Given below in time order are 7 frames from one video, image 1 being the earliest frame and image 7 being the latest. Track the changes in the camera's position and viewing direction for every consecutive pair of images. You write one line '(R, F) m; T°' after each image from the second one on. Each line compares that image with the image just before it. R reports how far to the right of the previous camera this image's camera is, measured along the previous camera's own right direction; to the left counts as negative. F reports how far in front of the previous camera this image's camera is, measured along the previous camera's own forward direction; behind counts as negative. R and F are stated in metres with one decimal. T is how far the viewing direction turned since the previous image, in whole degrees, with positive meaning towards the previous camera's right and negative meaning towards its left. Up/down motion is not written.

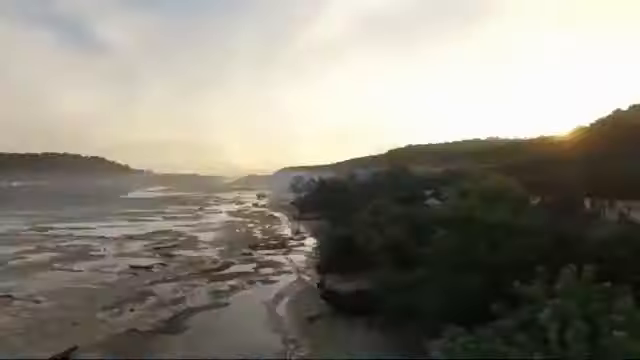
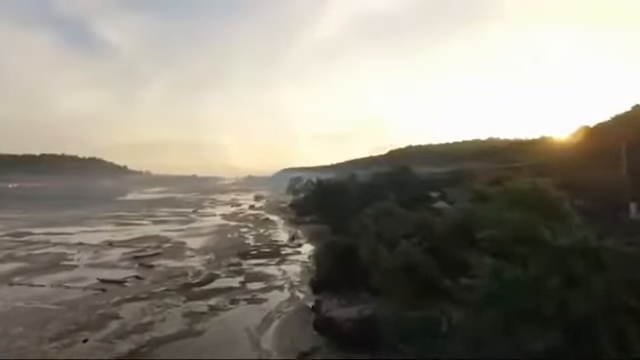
(+0.1, +3.8) m; 0°
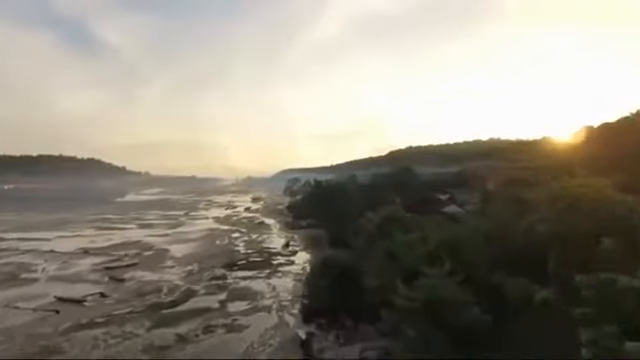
(+0.2, +4.0) m; 0°
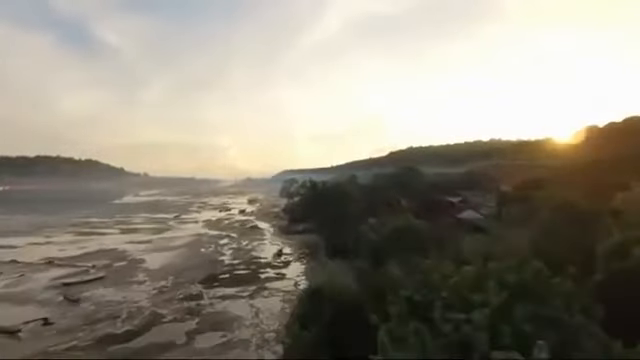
(+0.2, +4.4) m; 0°
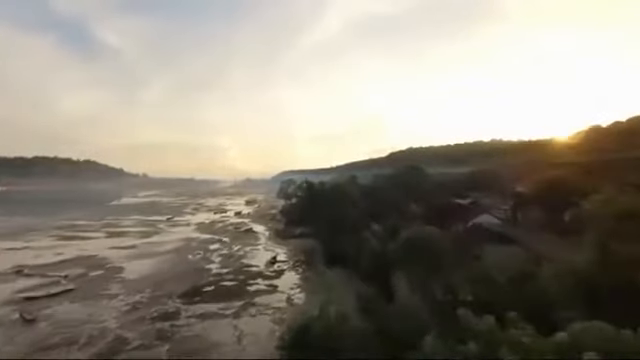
(+0.1, +3.1) m; 0°
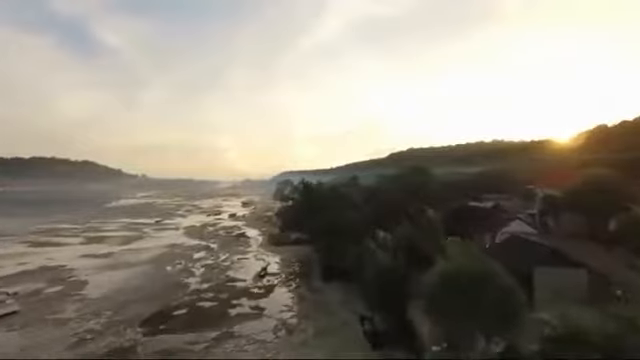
(+0.1, +4.4) m; 0°
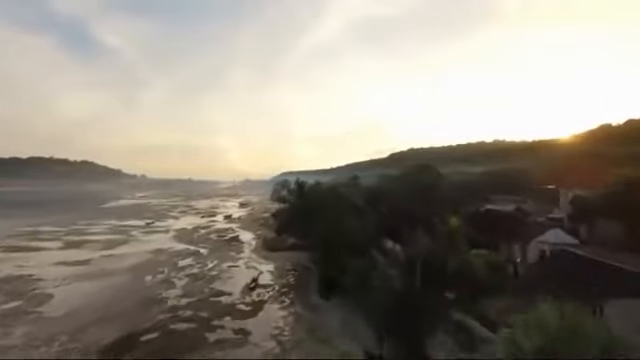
(+0.1, +3.3) m; 0°
